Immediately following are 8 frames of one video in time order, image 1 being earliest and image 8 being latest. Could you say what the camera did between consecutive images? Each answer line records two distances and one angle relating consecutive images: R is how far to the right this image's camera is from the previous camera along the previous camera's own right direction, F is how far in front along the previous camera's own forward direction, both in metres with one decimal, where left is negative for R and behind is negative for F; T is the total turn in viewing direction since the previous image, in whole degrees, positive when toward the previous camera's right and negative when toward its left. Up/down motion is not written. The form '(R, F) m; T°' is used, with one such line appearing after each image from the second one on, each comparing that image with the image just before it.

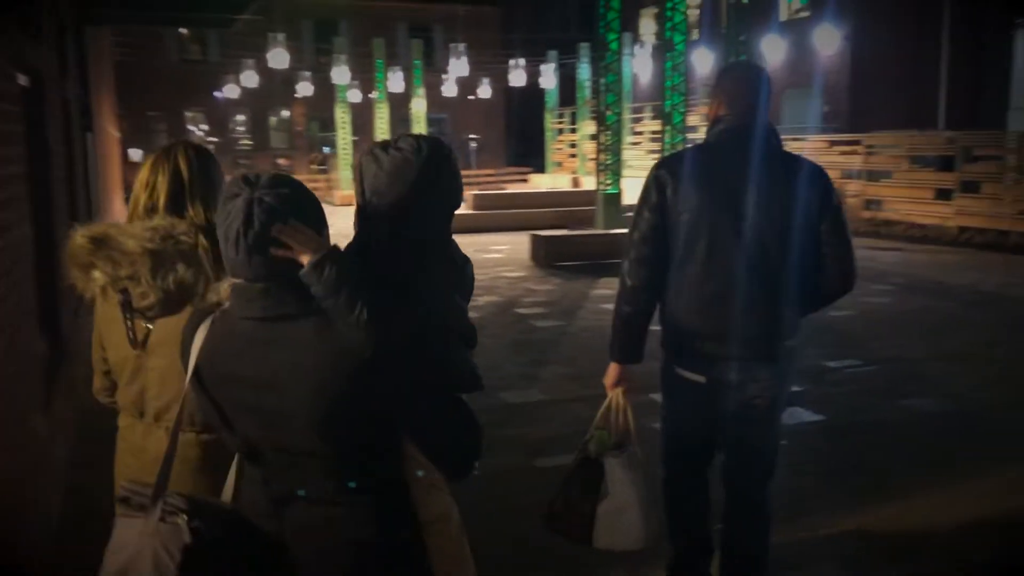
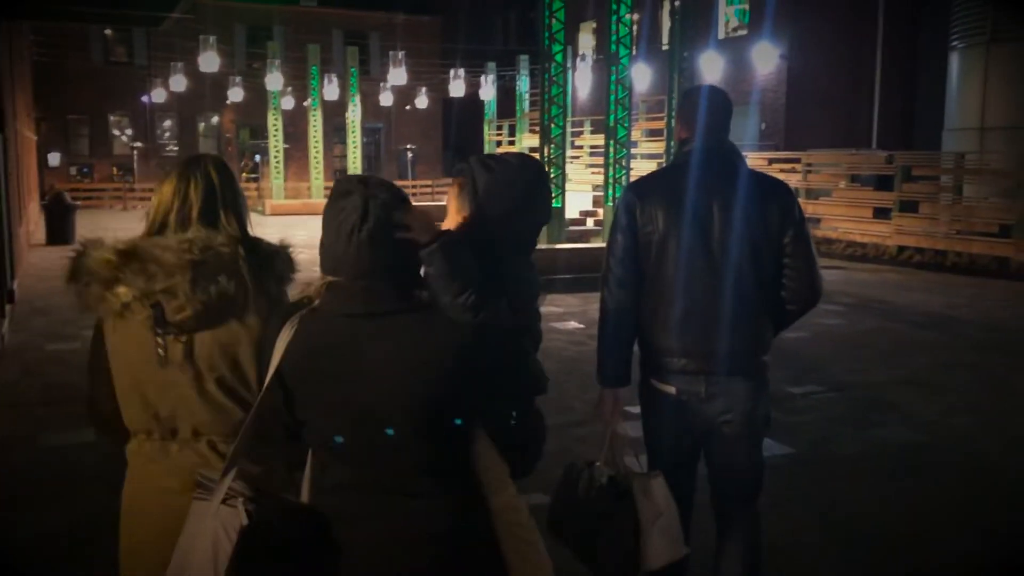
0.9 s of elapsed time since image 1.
(-0.1, +0.4) m; +4°
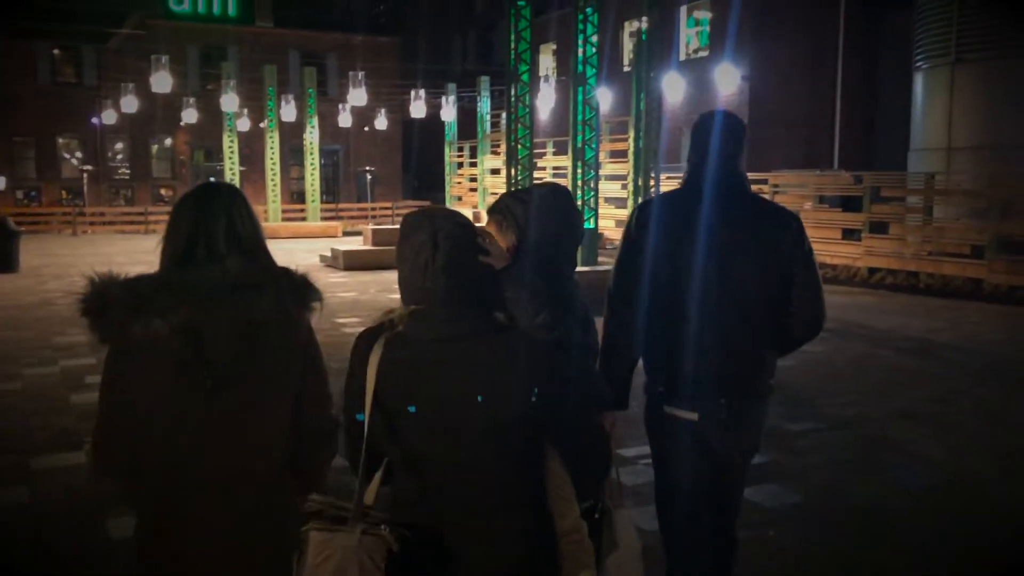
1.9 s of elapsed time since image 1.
(-0.1, +0.5) m; +3°
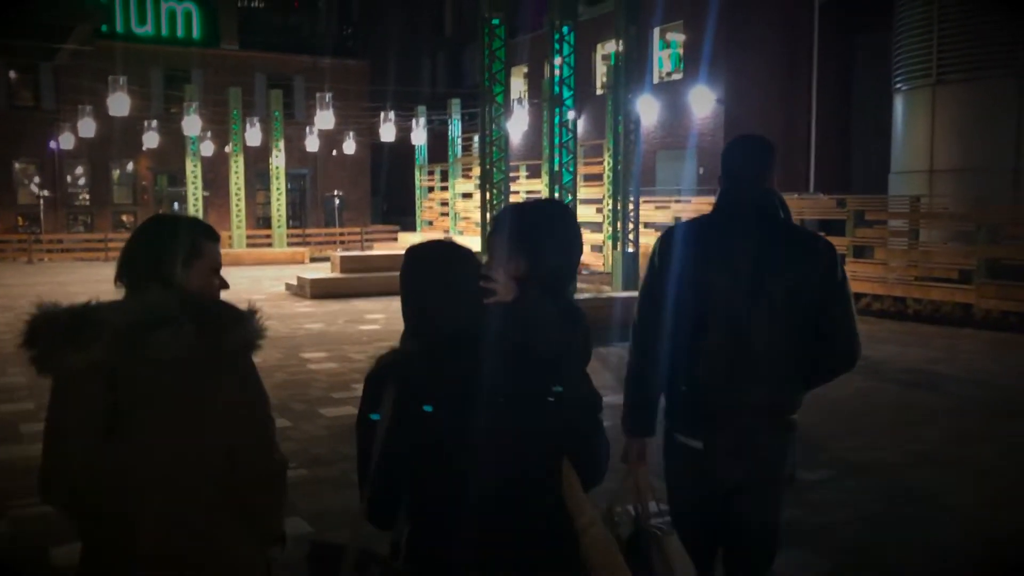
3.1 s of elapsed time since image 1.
(-0.1, +0.6) m; +2°
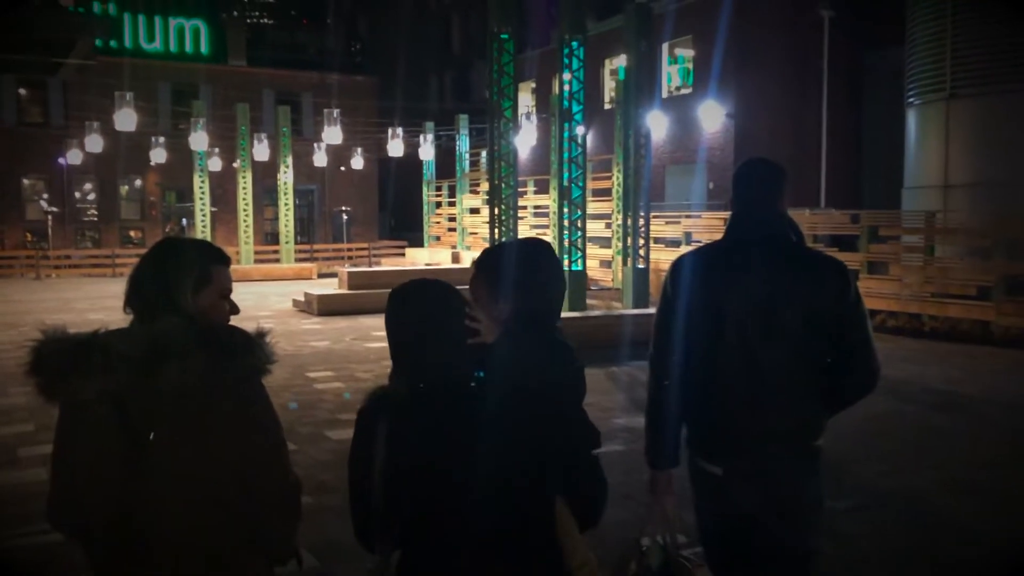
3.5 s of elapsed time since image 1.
(0.0, +0.2) m; 0°
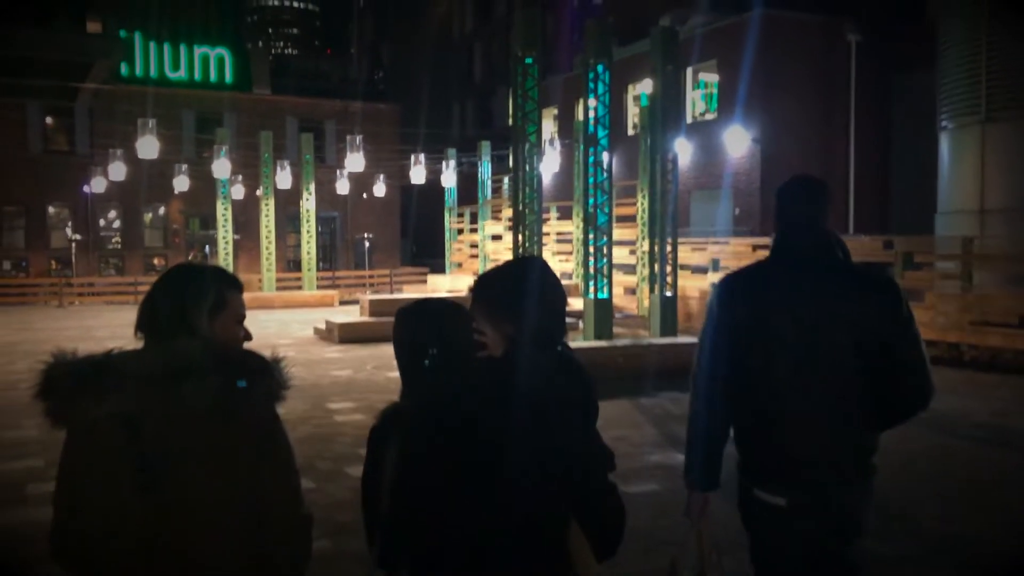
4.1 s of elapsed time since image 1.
(0.0, +0.3) m; -1°
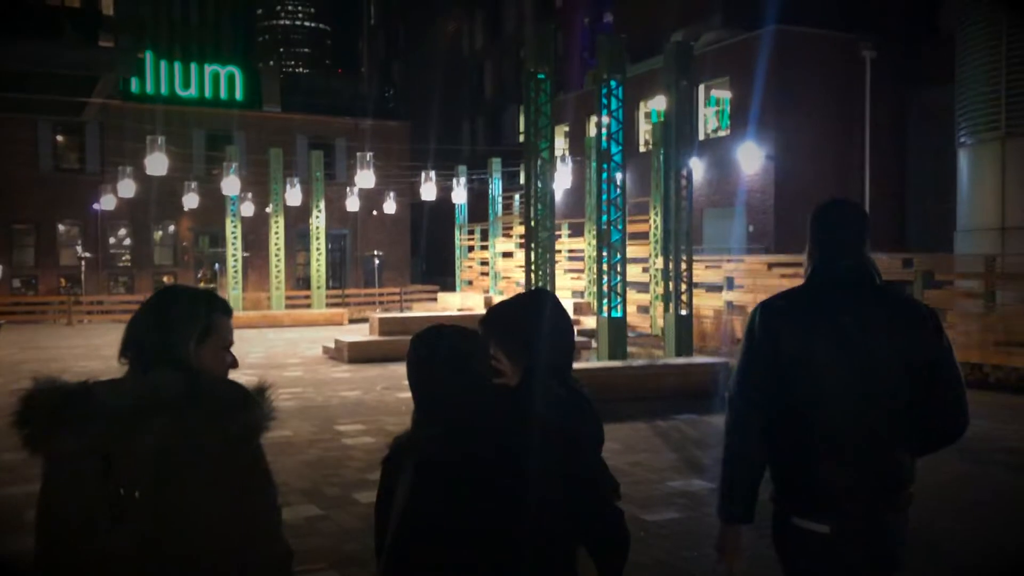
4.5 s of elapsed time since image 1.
(0.0, +0.2) m; -1°
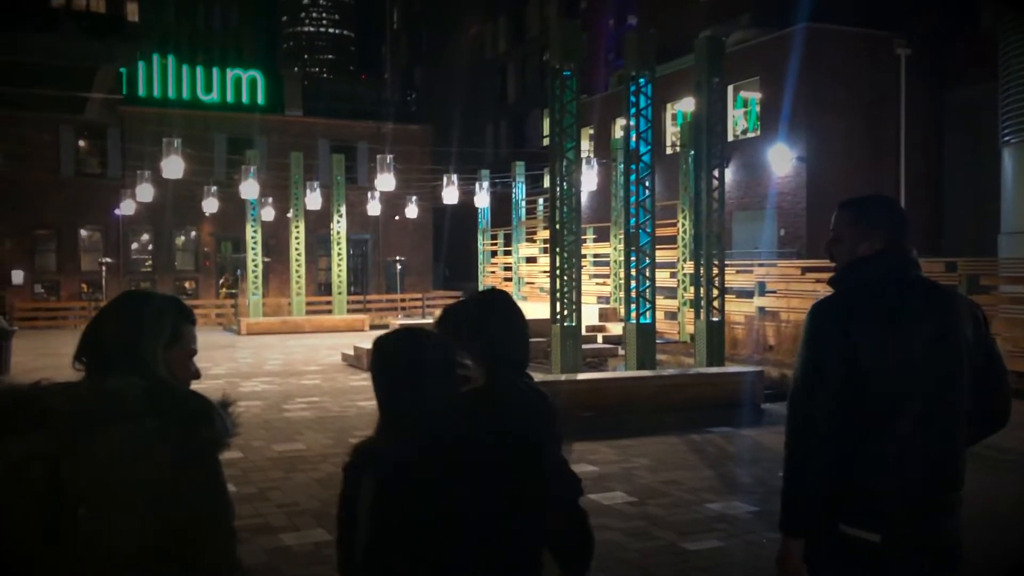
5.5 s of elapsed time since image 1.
(0.0, +0.5) m; -1°
